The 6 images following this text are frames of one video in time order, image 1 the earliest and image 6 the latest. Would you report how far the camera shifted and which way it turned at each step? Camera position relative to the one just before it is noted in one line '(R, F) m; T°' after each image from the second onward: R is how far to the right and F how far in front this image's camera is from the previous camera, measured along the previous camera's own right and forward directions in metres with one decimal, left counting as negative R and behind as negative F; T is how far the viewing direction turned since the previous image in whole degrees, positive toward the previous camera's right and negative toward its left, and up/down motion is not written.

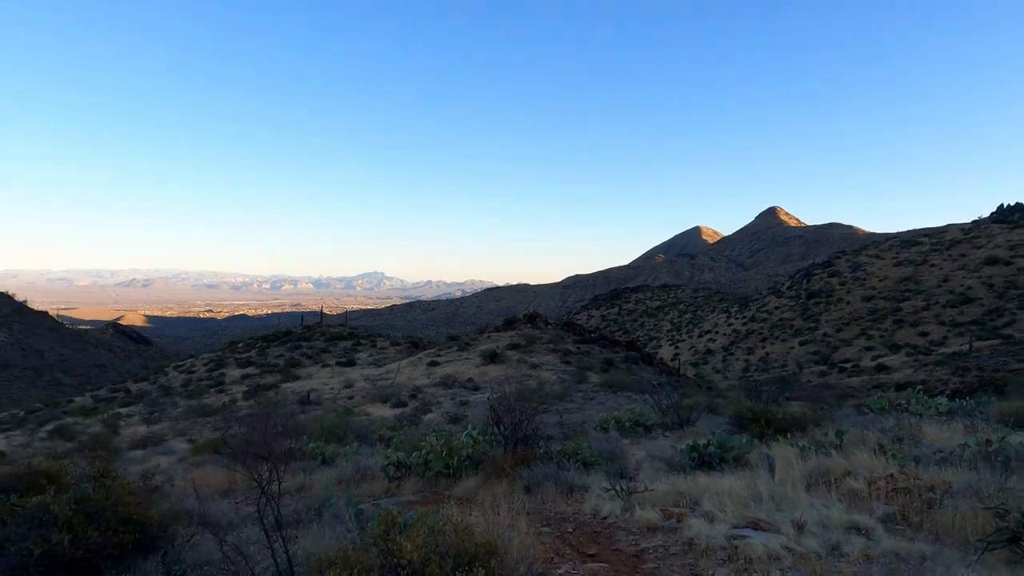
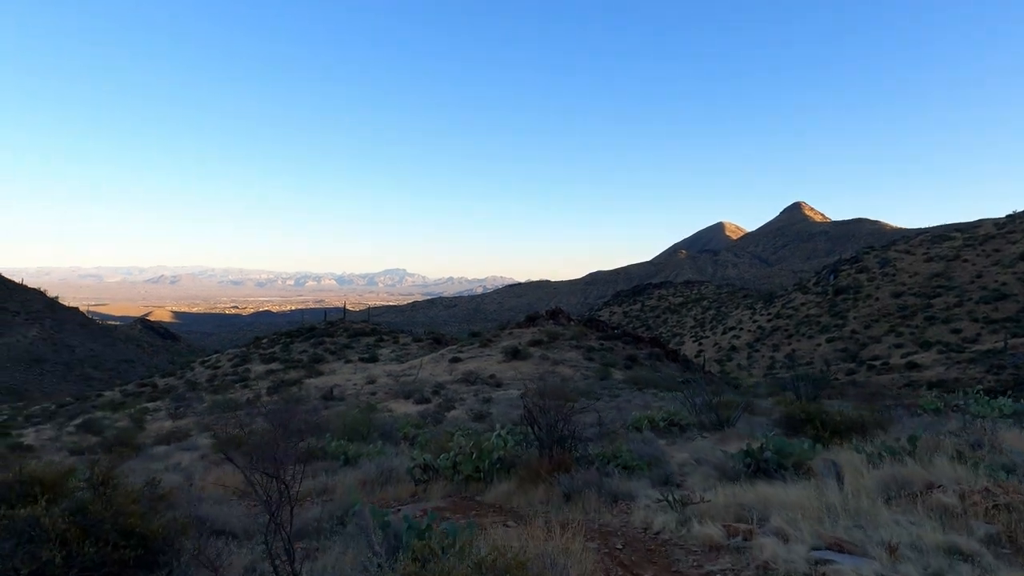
(-0.2, +0.6) m; -2°
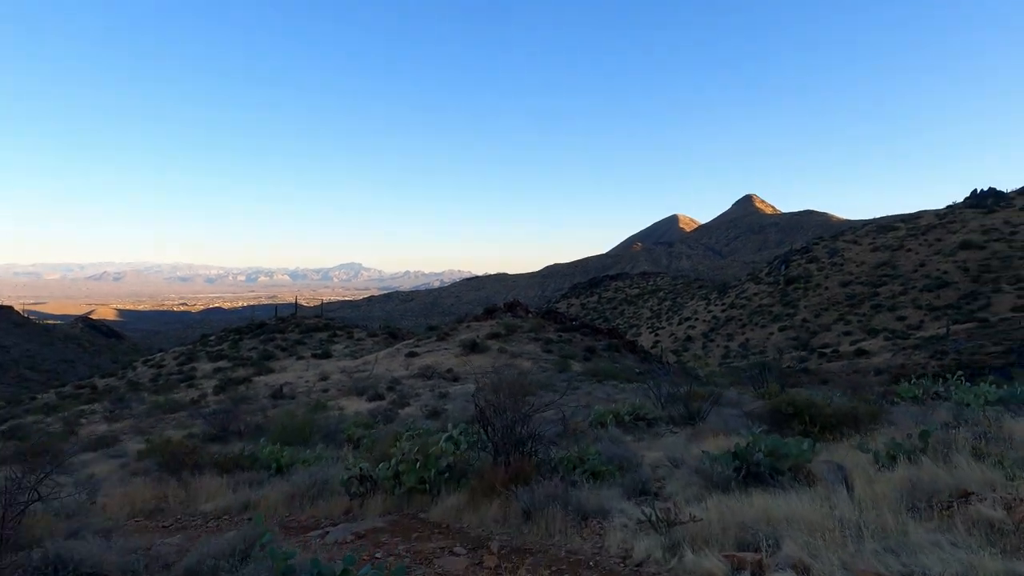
(+0.1, +1.2) m; +4°
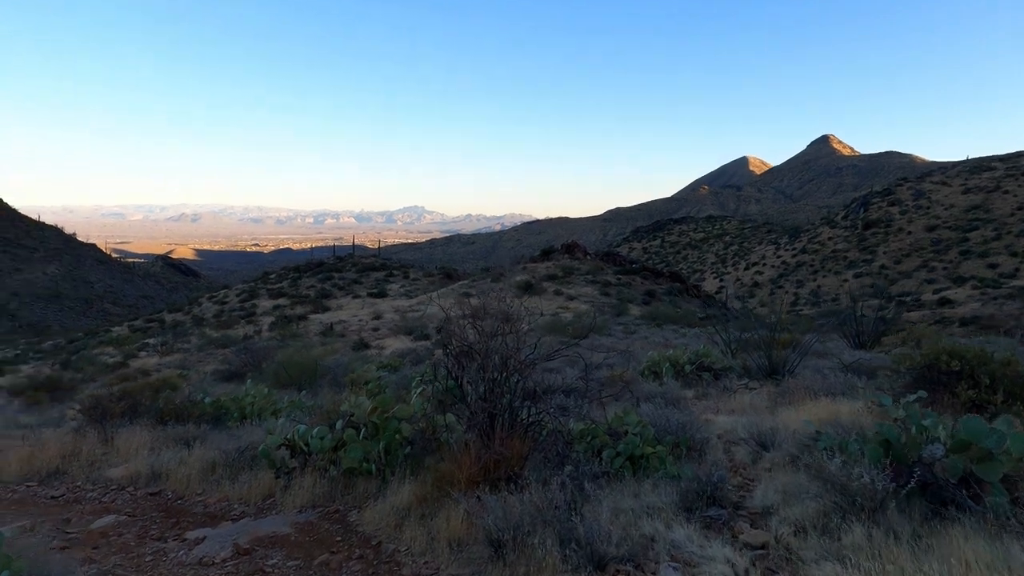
(+0.5, +2.8) m; -5°
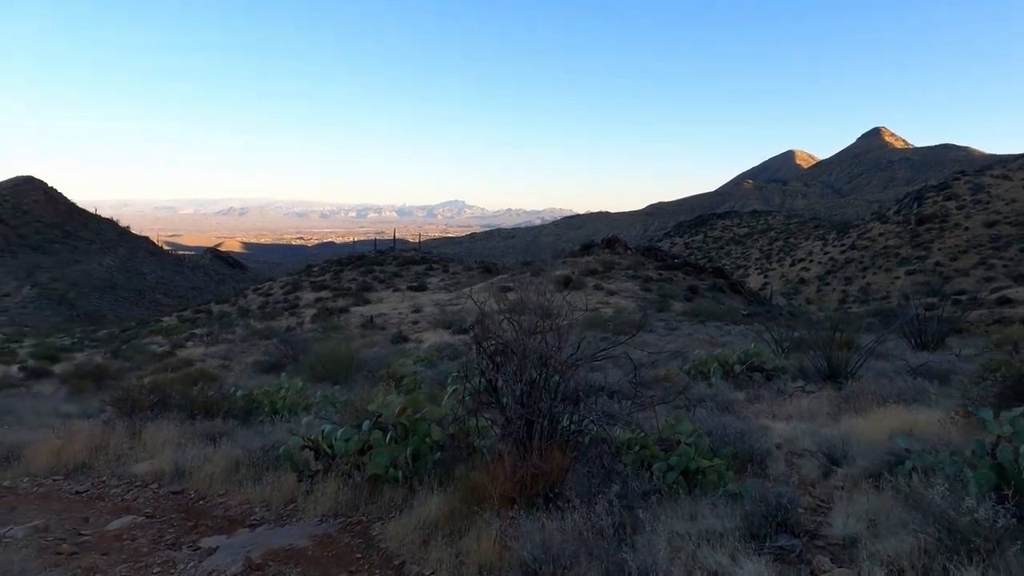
(0.0, +0.5) m; -3°
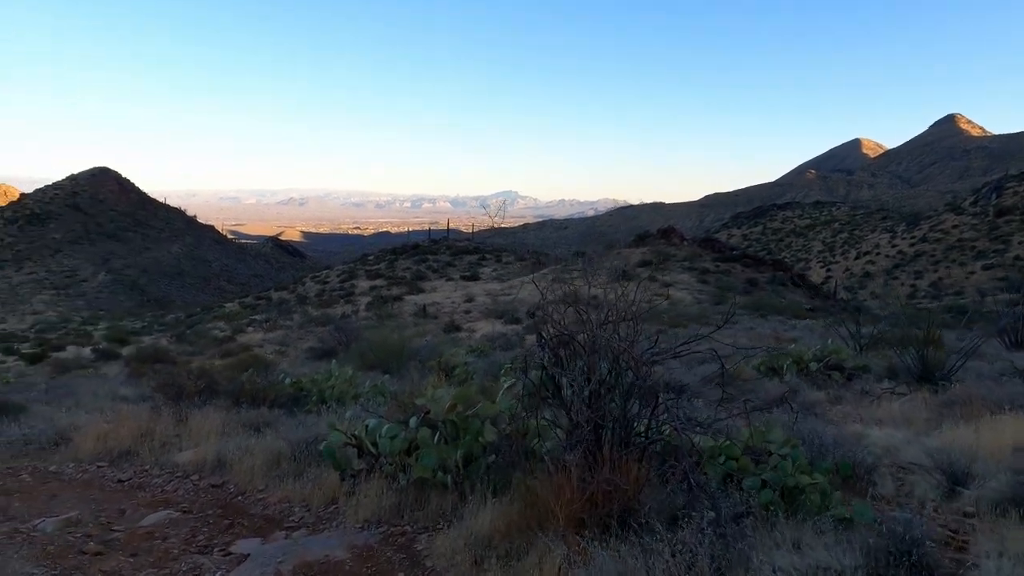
(-0.1, +0.5) m; -4°
